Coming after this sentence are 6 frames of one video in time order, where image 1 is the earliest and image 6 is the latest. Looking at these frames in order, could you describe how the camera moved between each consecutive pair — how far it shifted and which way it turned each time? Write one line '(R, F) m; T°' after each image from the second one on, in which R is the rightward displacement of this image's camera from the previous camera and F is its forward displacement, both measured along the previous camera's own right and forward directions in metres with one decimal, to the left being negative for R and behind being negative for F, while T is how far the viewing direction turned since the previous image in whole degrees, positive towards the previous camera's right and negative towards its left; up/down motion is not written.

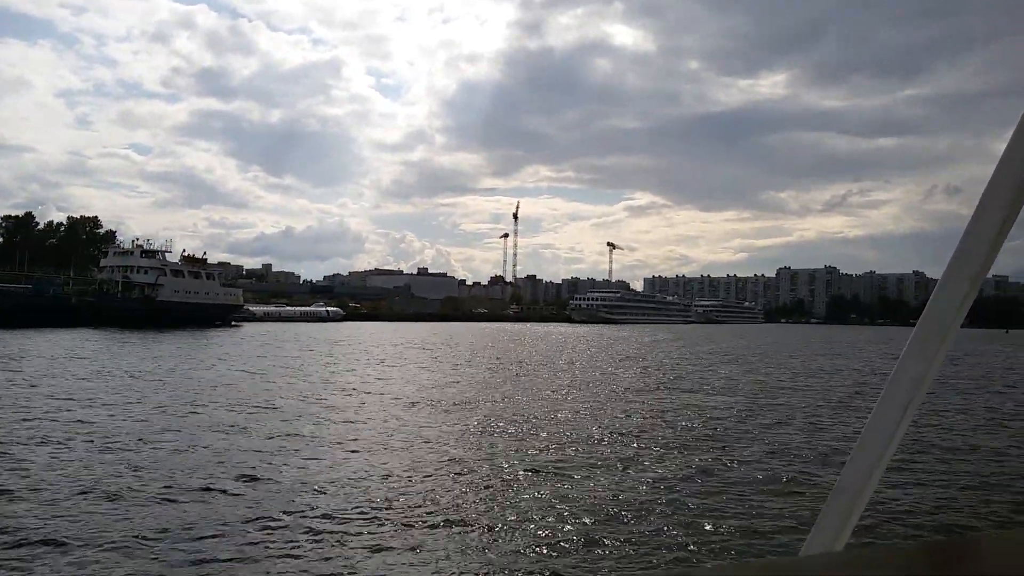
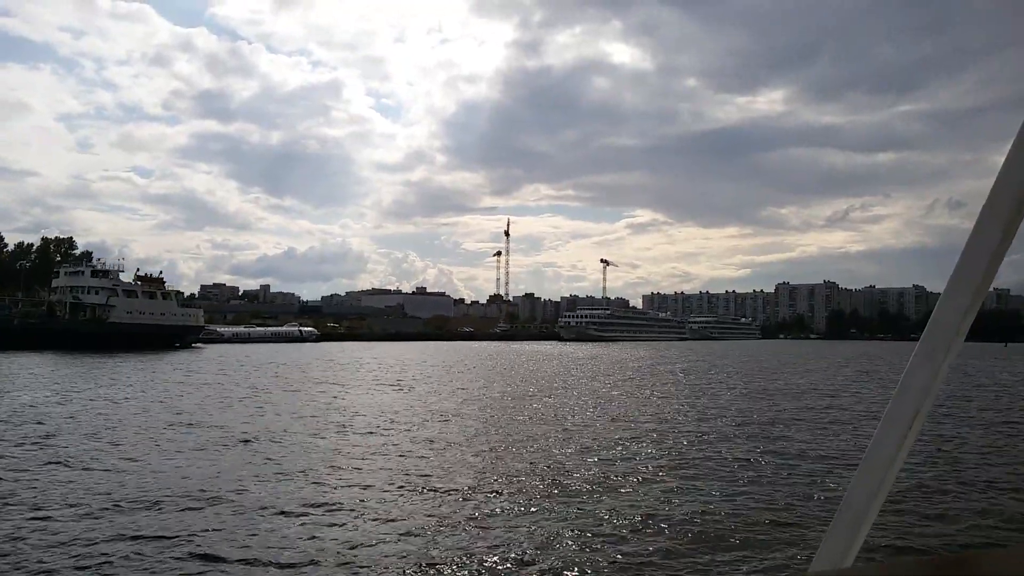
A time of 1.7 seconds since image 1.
(+1.4, +1.5) m; 0°
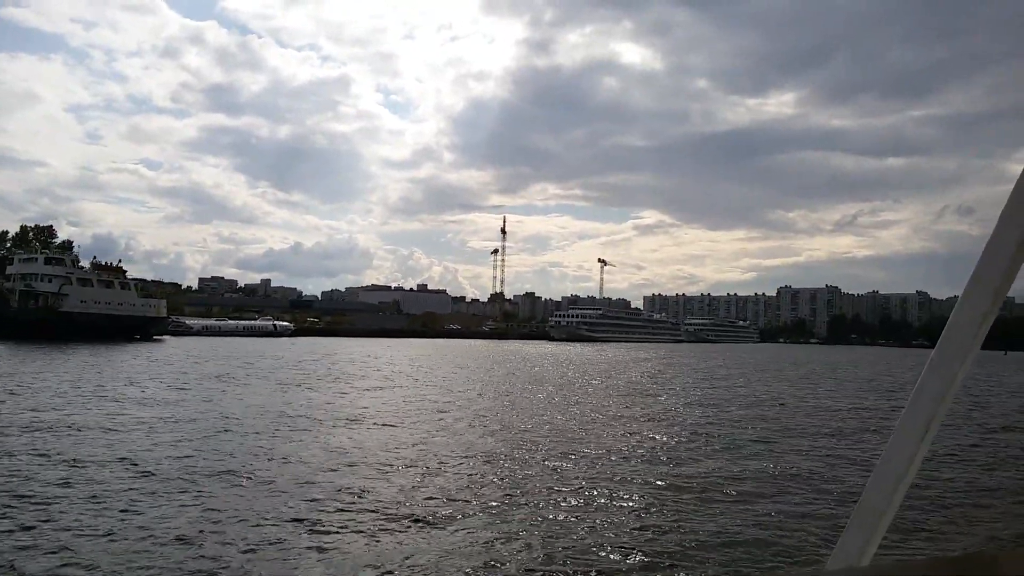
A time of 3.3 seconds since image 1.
(+1.4, +1.3) m; 0°
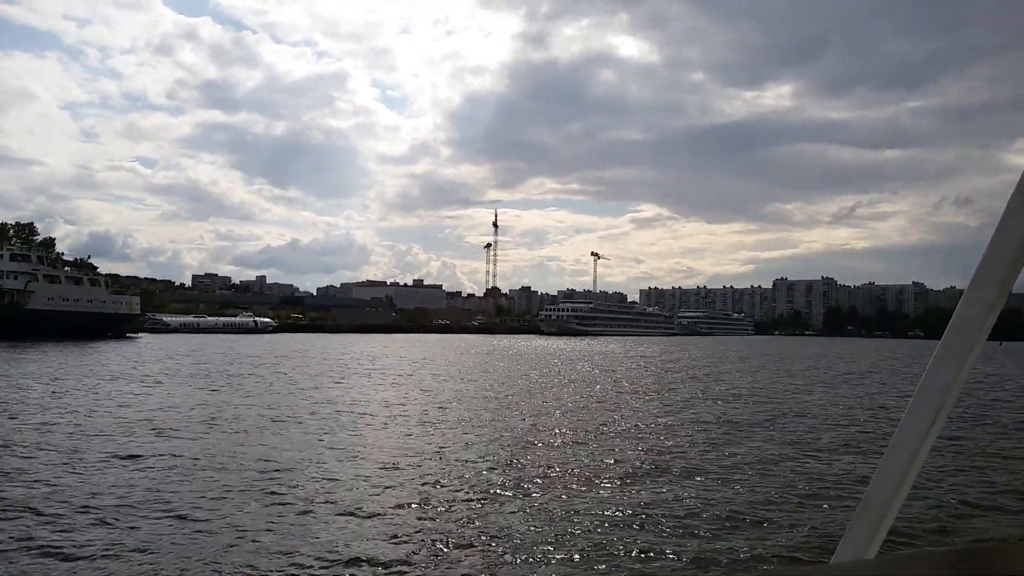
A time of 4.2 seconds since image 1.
(+0.8, +0.7) m; 0°
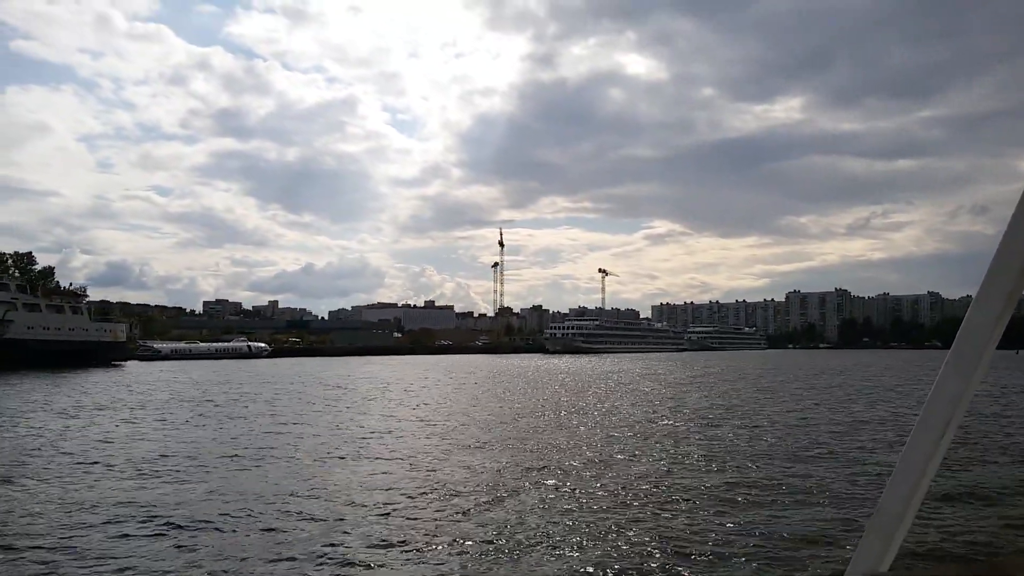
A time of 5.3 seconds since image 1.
(+0.9, +0.9) m; -1°
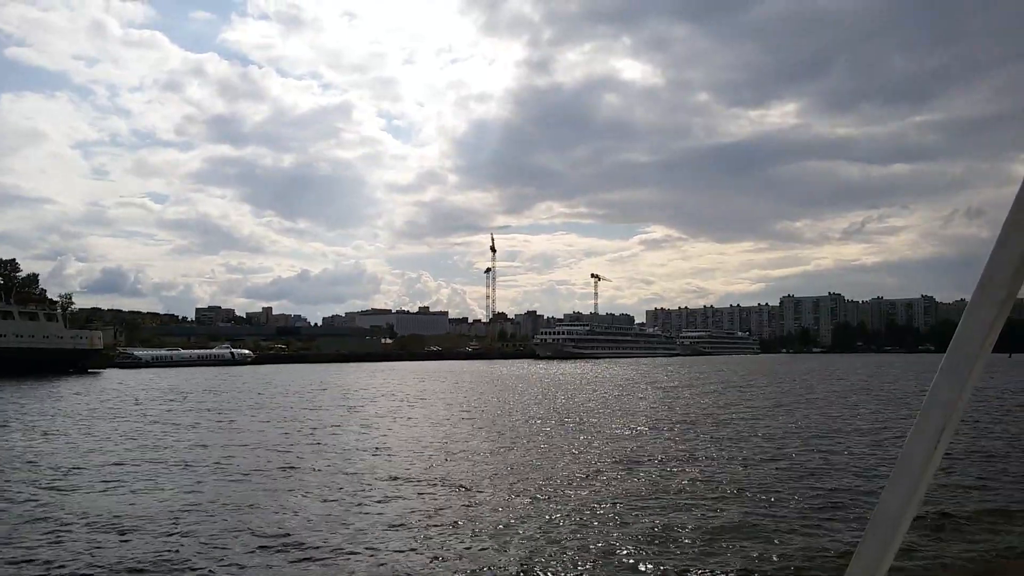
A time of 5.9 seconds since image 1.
(+0.5, +0.5) m; 0°
